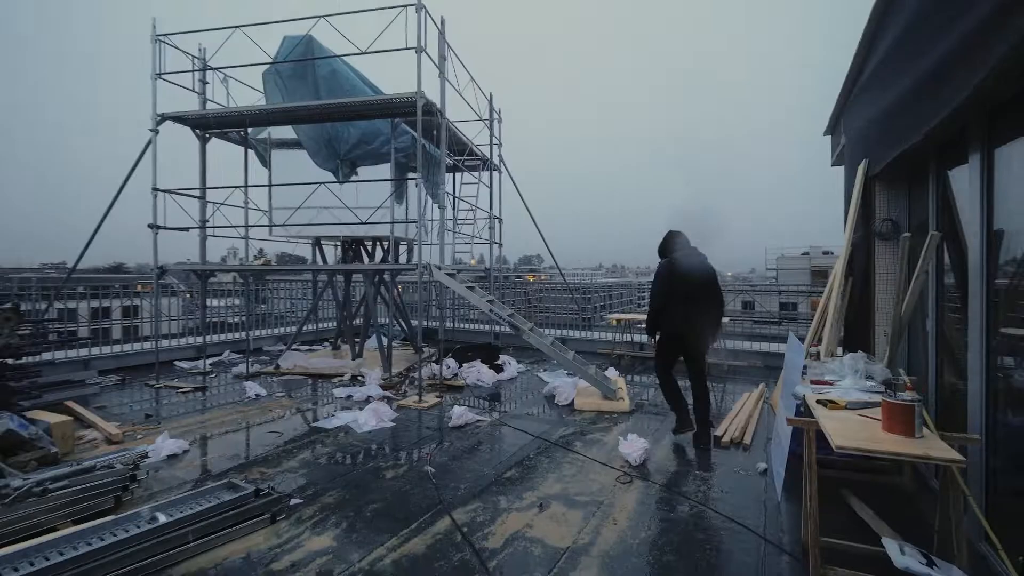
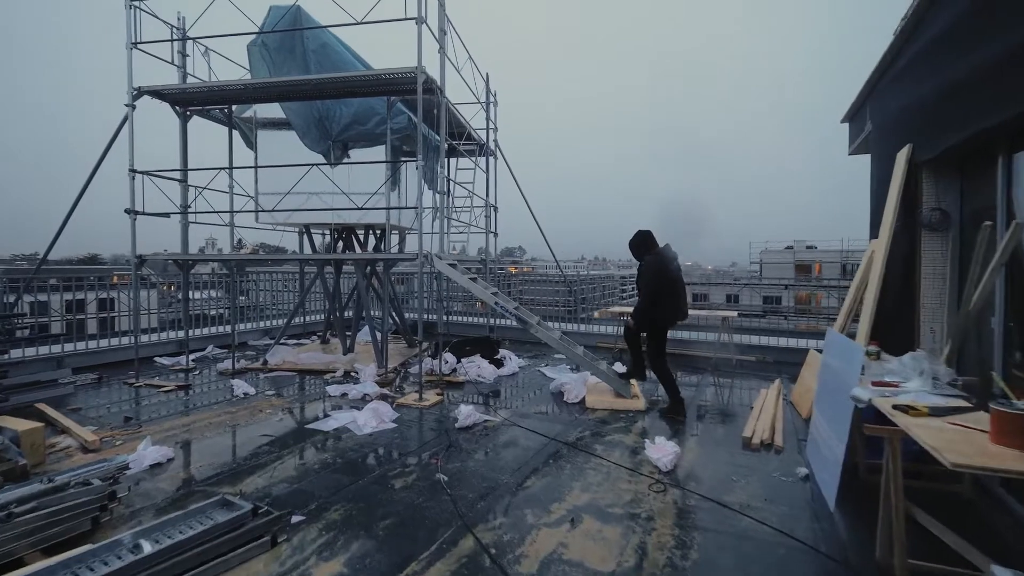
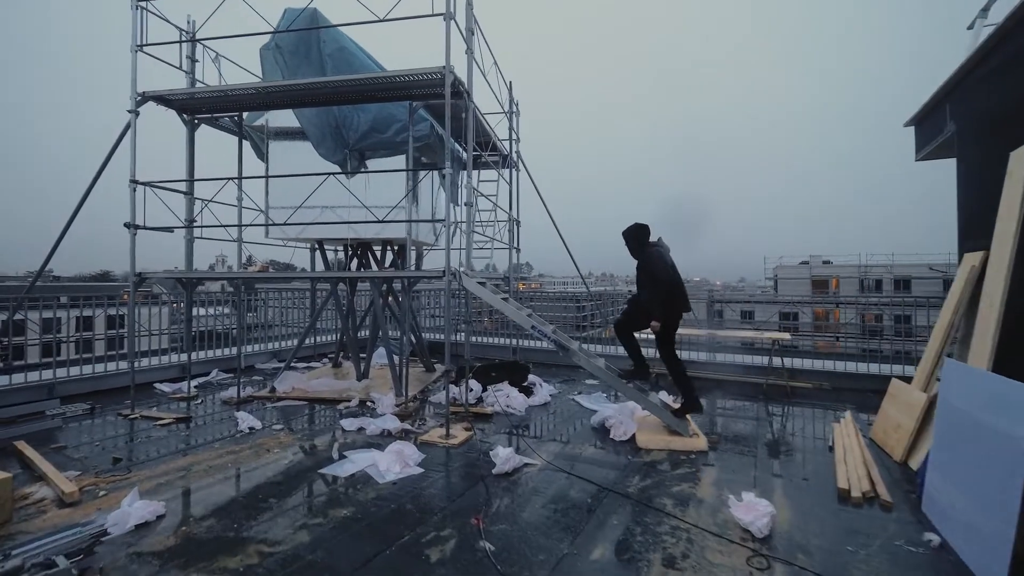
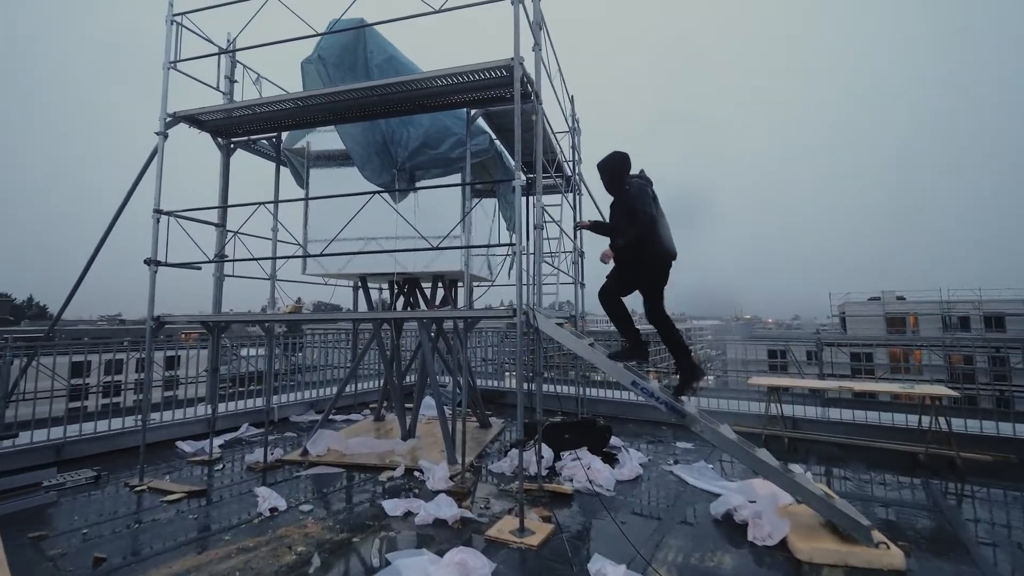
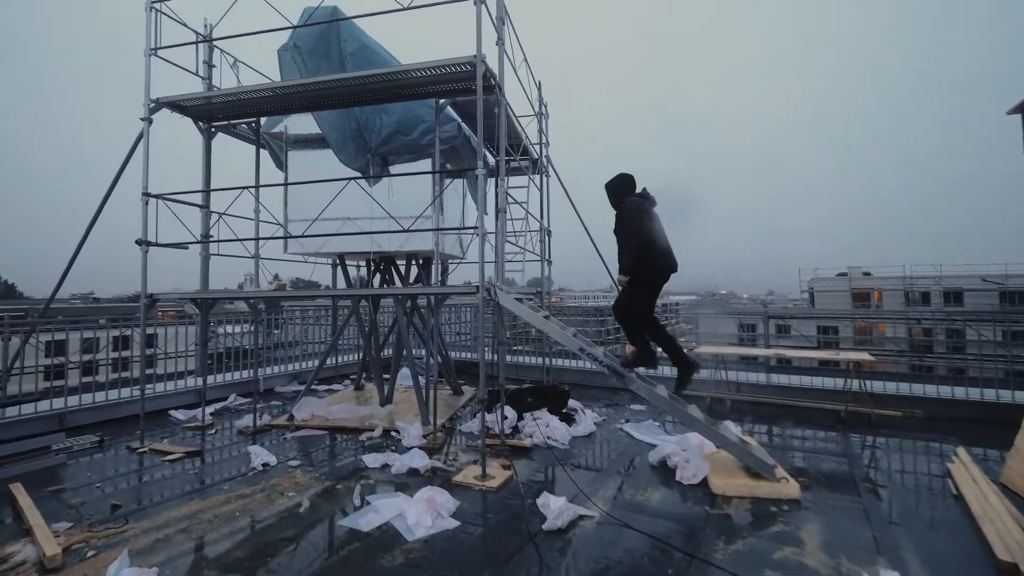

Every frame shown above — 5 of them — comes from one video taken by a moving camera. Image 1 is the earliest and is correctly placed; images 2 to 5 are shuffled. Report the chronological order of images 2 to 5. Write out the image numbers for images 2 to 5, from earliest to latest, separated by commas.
2, 3, 5, 4
